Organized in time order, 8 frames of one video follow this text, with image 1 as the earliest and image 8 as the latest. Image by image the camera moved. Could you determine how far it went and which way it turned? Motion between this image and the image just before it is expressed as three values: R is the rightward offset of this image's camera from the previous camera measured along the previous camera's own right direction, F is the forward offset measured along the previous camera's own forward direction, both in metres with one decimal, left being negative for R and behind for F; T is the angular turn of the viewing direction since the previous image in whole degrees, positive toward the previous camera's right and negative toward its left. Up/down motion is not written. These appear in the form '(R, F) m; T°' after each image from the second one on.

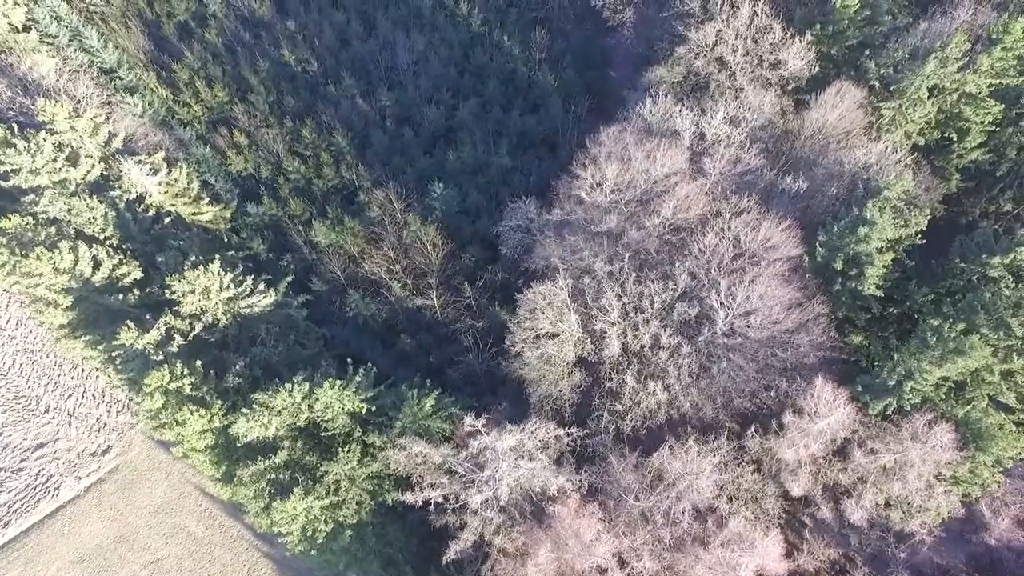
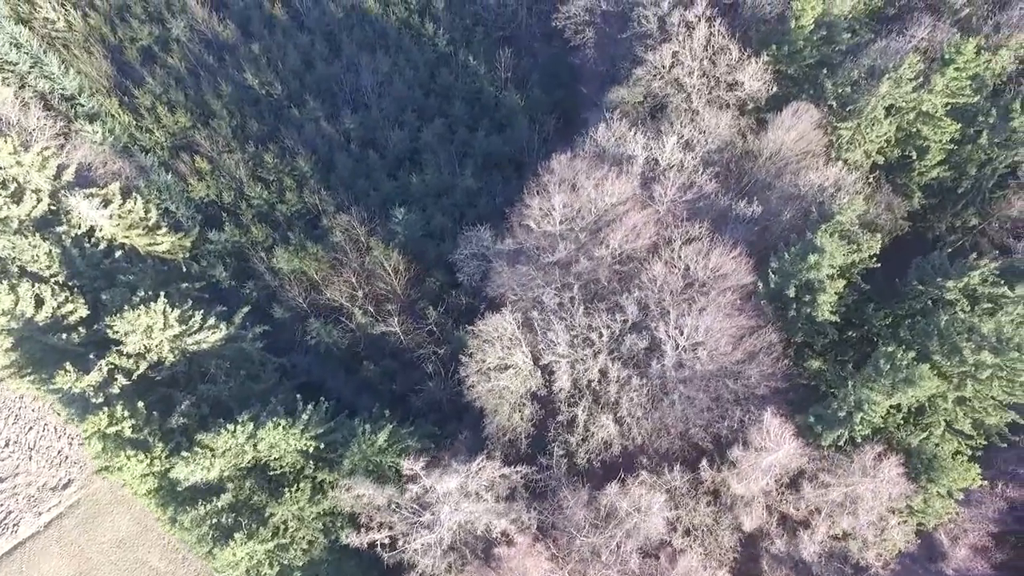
(+2.1, +0.4) m; 0°
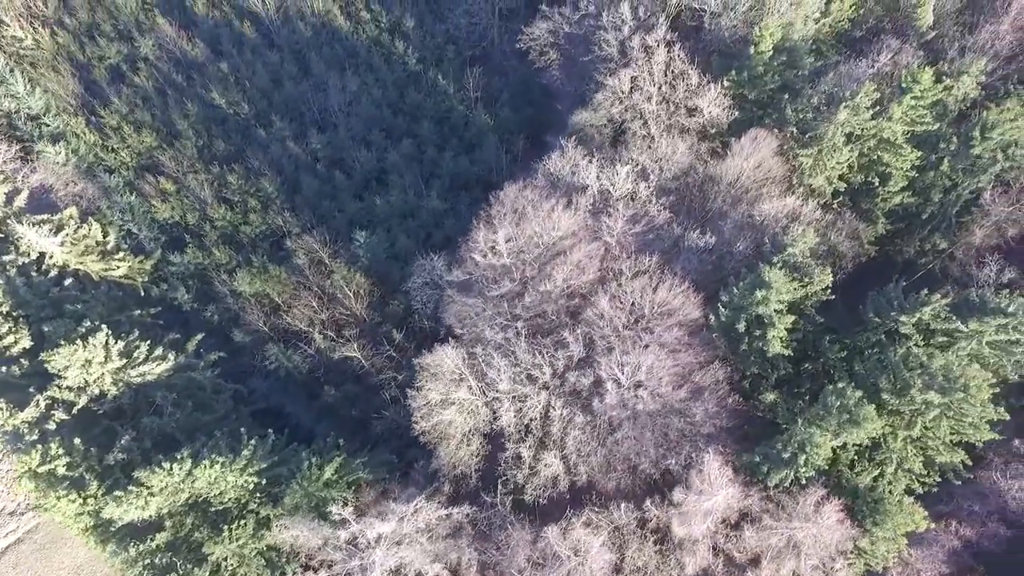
(+2.4, +0.4) m; 0°
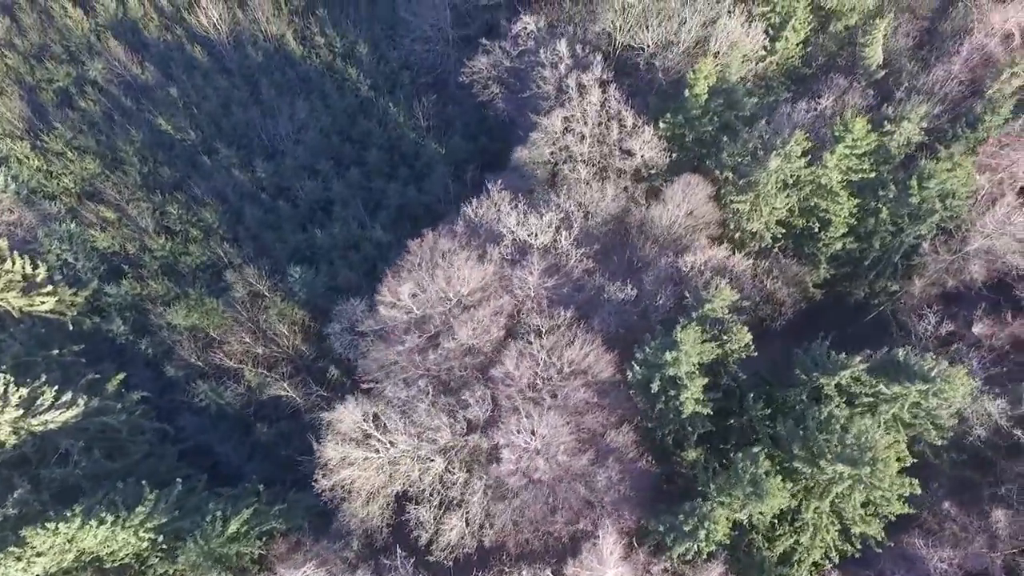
(+4.1, +0.8) m; 0°
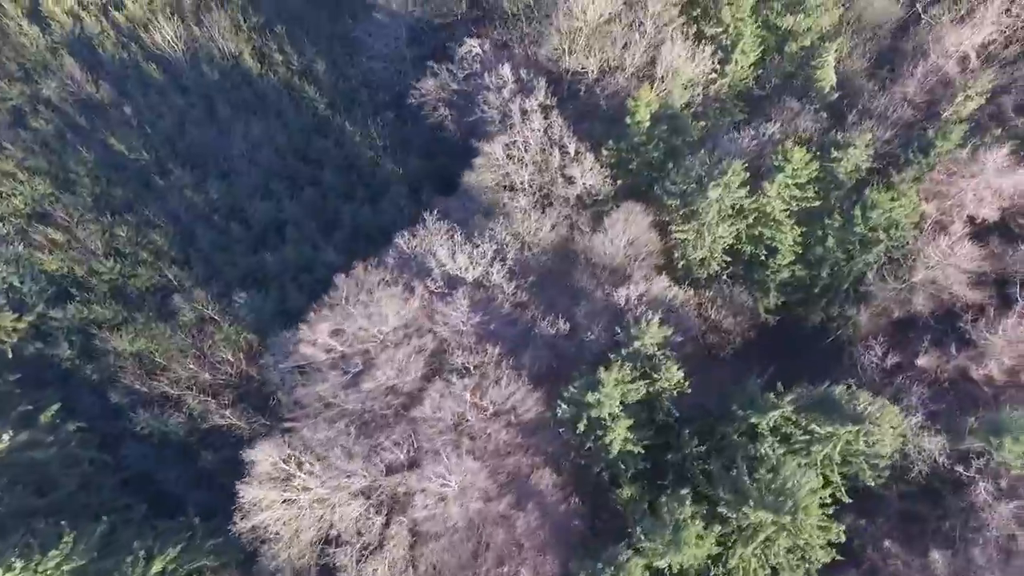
(+3.2, +0.6) m; 0°
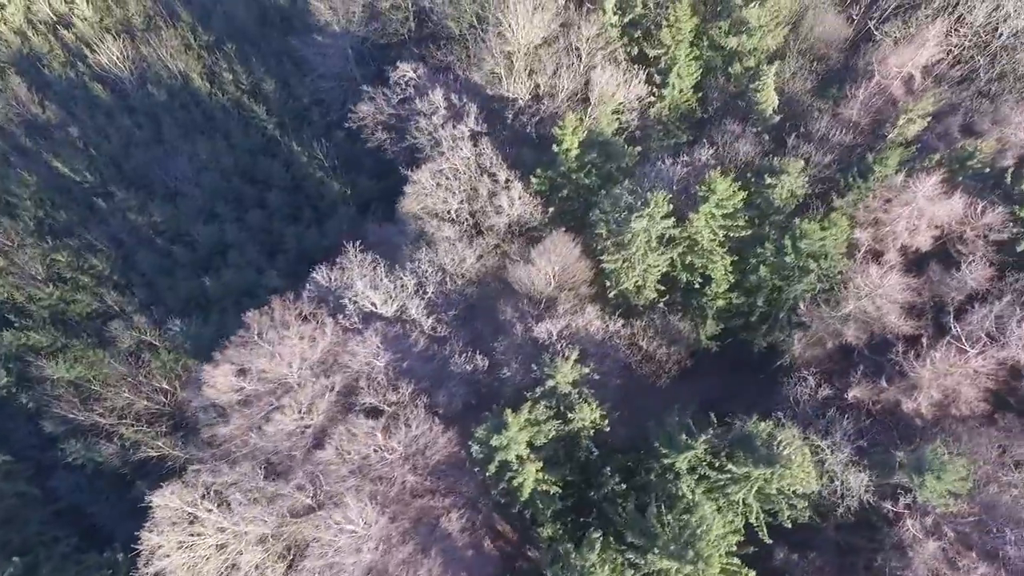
(+3.7, +0.5) m; 0°
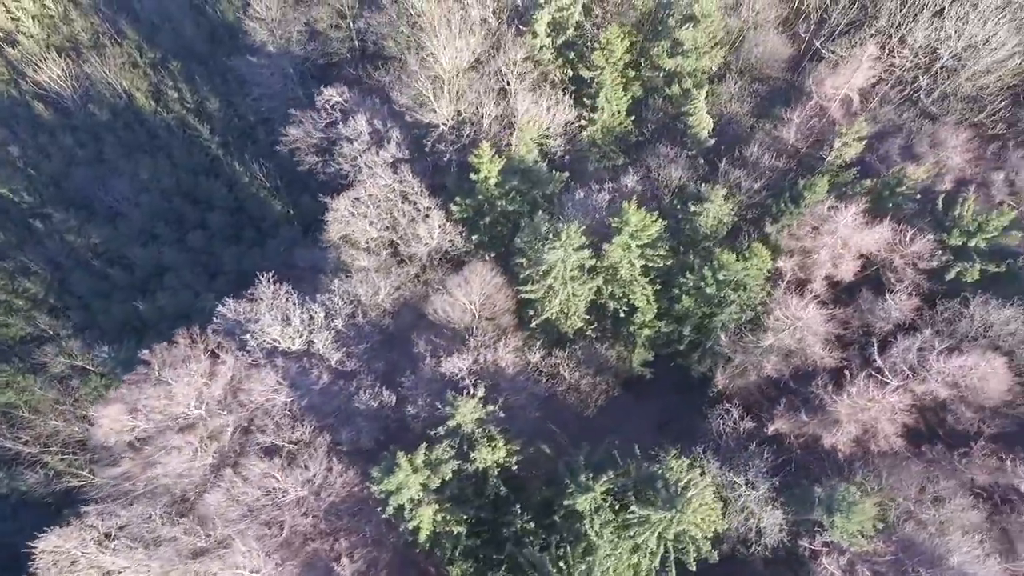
(+4.0, +0.5) m; 0°
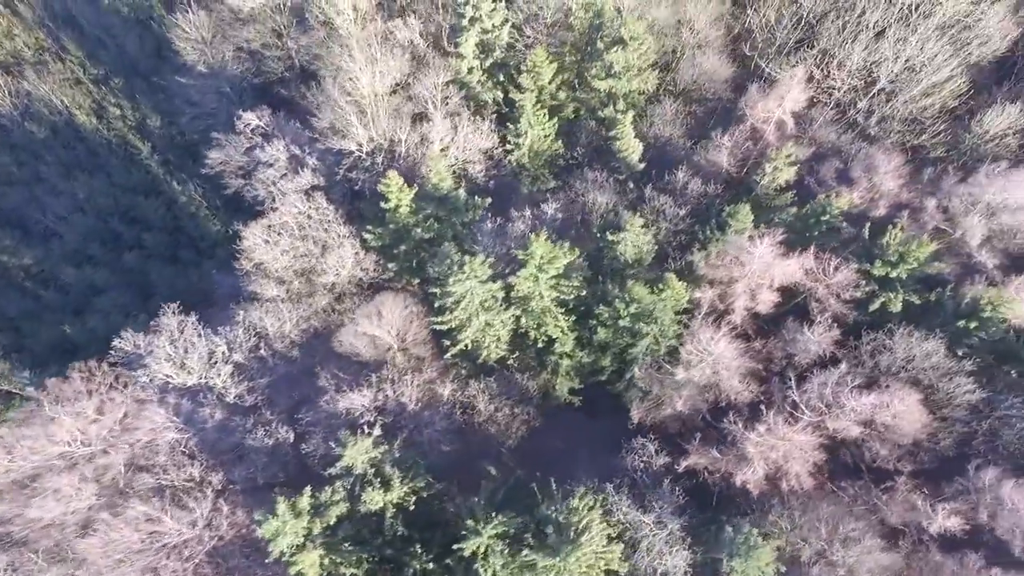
(+4.2, +0.6) m; 0°
